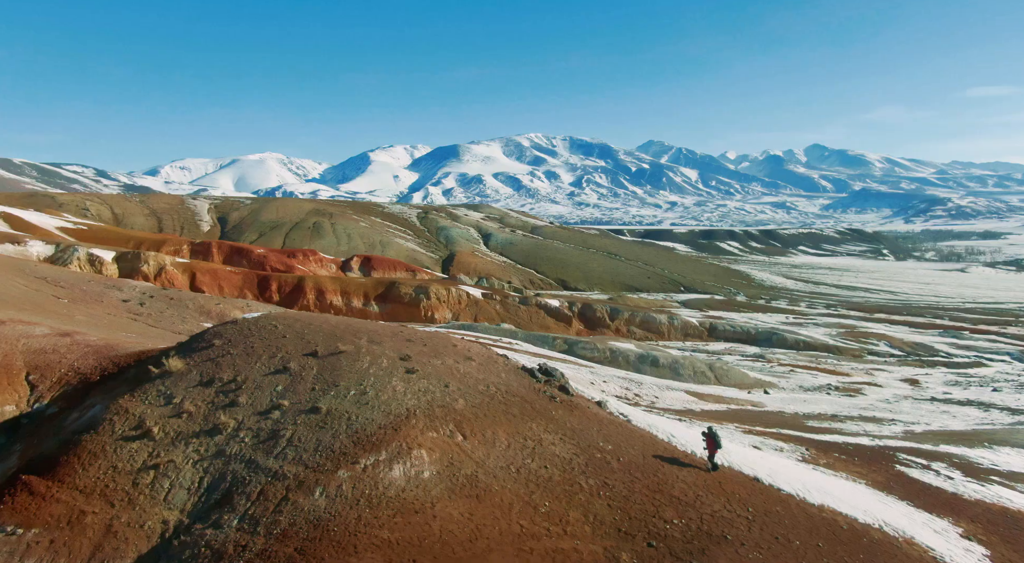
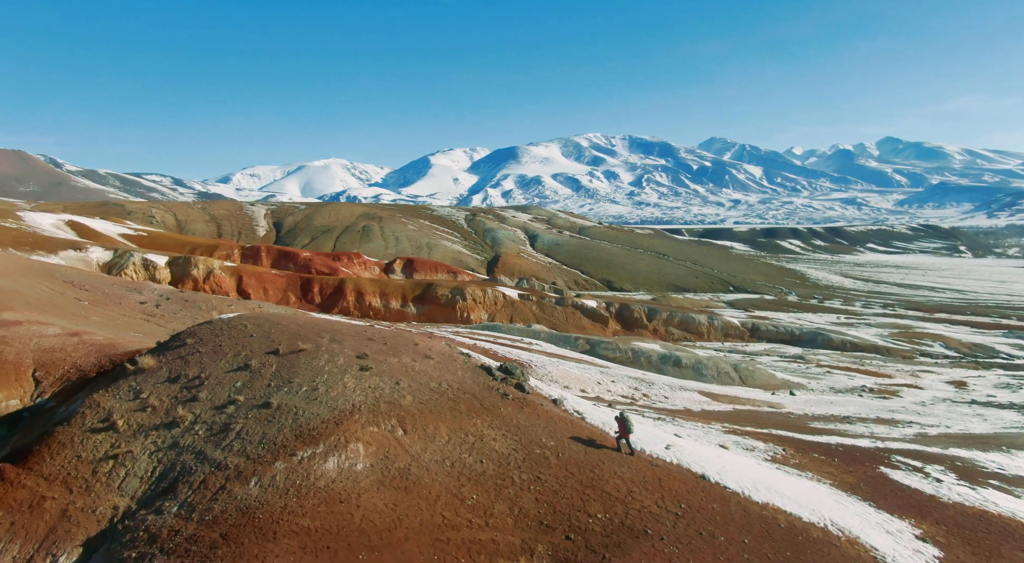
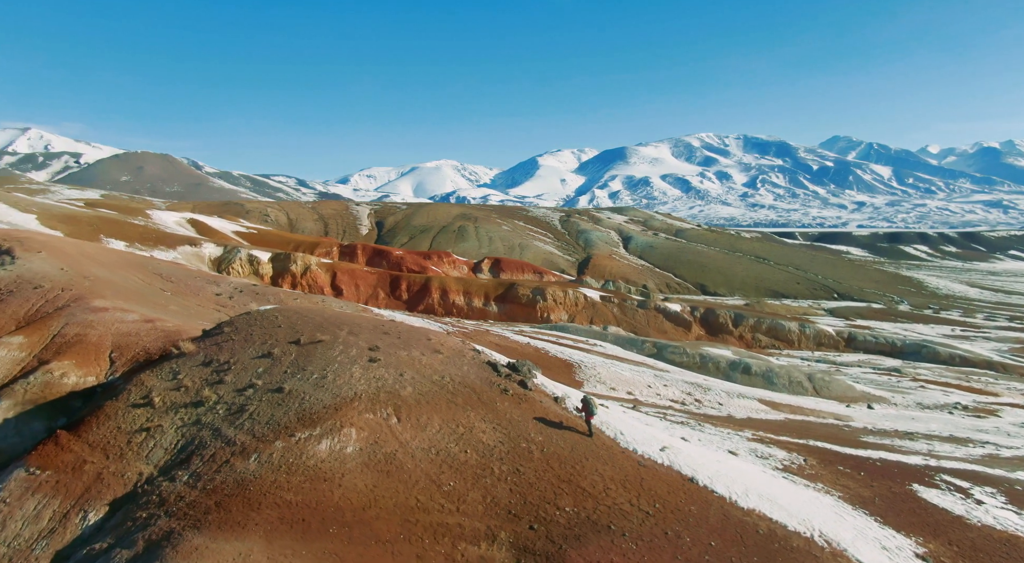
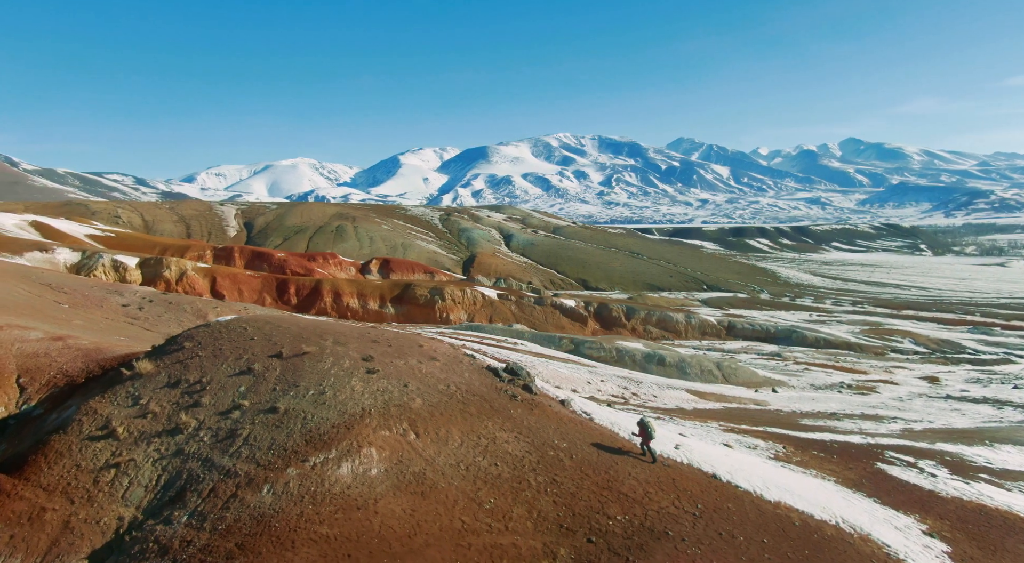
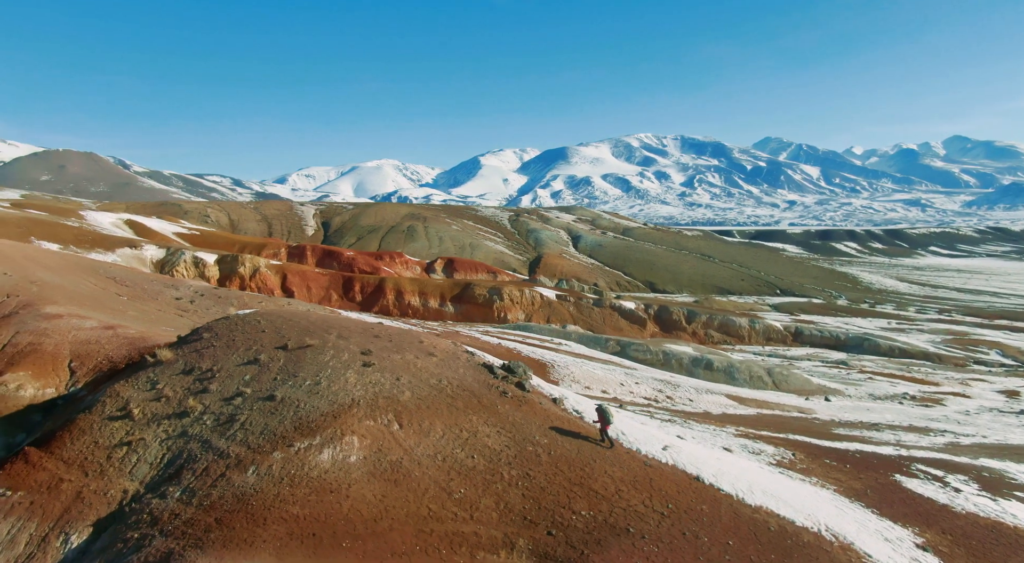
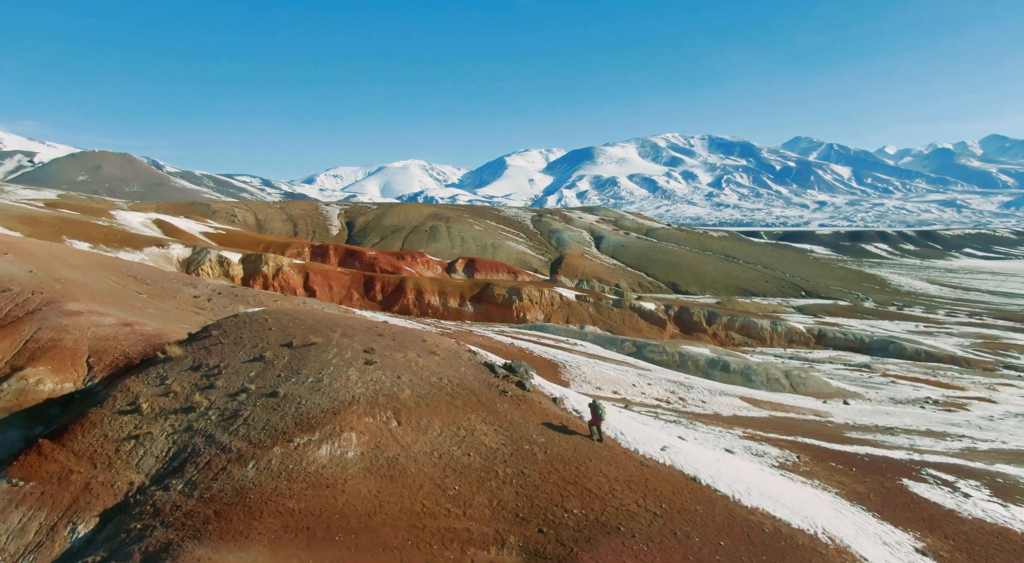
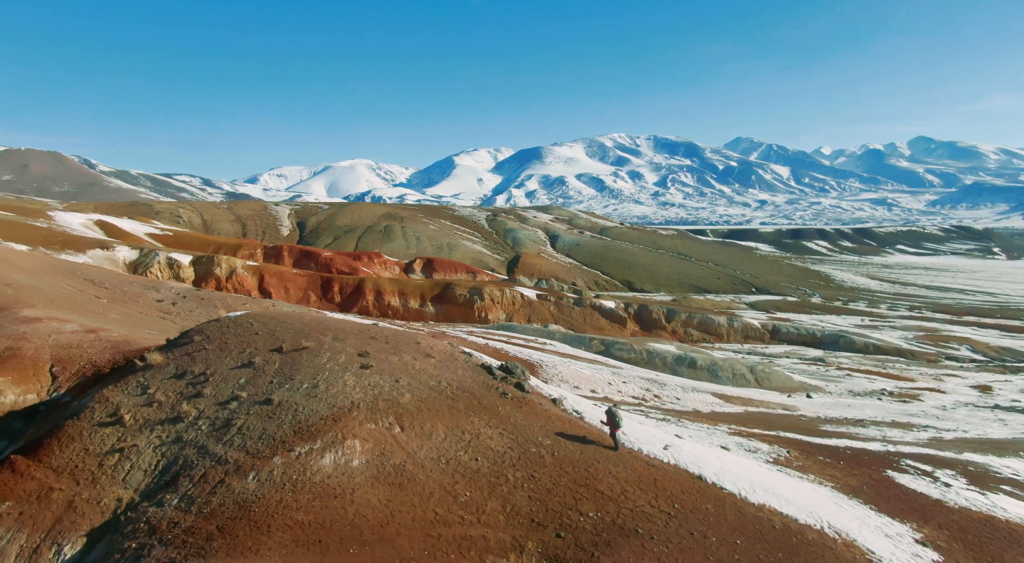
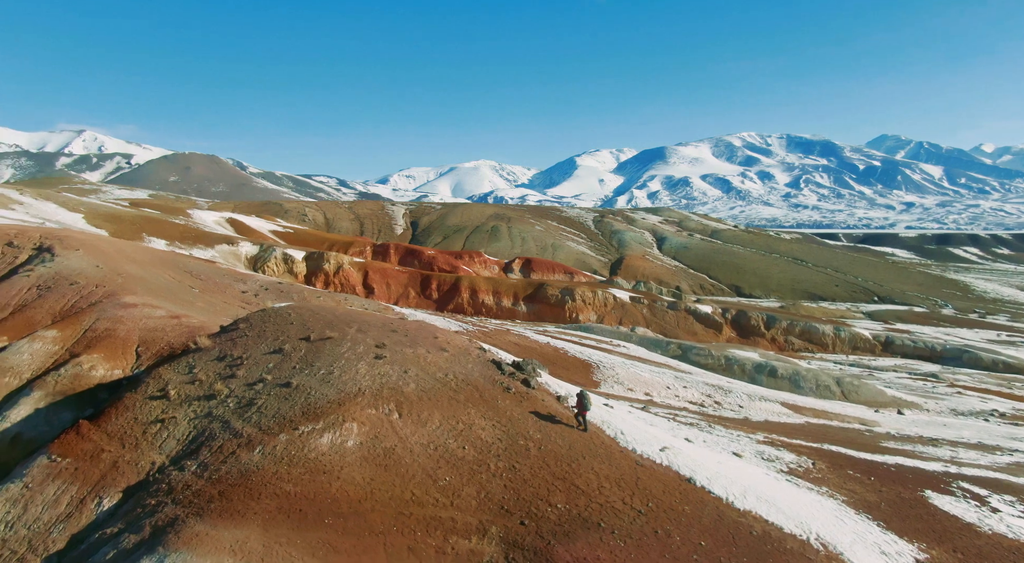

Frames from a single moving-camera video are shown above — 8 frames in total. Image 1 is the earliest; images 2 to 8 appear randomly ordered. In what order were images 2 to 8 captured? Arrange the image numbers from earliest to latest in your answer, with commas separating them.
4, 2, 7, 5, 6, 3, 8
